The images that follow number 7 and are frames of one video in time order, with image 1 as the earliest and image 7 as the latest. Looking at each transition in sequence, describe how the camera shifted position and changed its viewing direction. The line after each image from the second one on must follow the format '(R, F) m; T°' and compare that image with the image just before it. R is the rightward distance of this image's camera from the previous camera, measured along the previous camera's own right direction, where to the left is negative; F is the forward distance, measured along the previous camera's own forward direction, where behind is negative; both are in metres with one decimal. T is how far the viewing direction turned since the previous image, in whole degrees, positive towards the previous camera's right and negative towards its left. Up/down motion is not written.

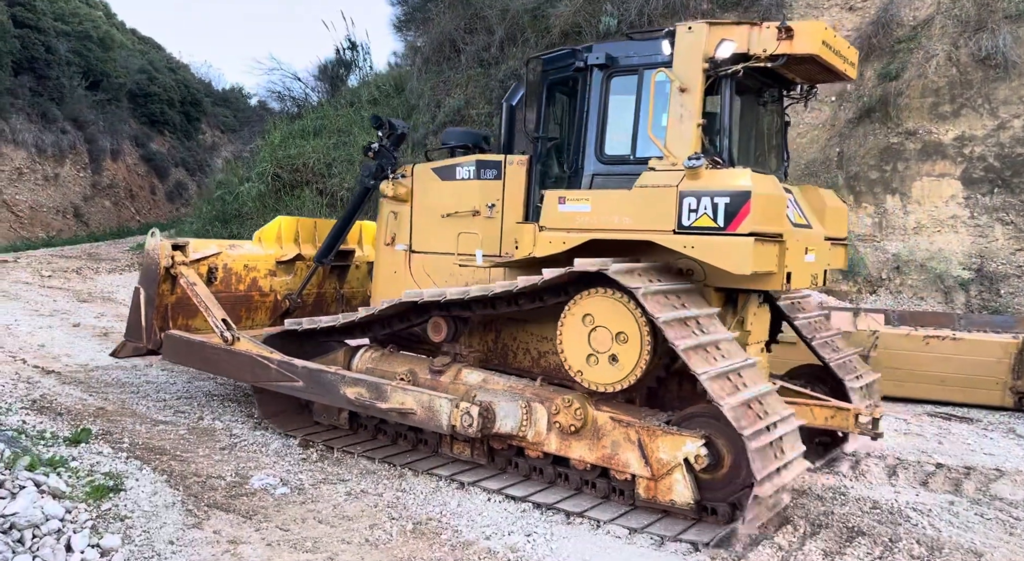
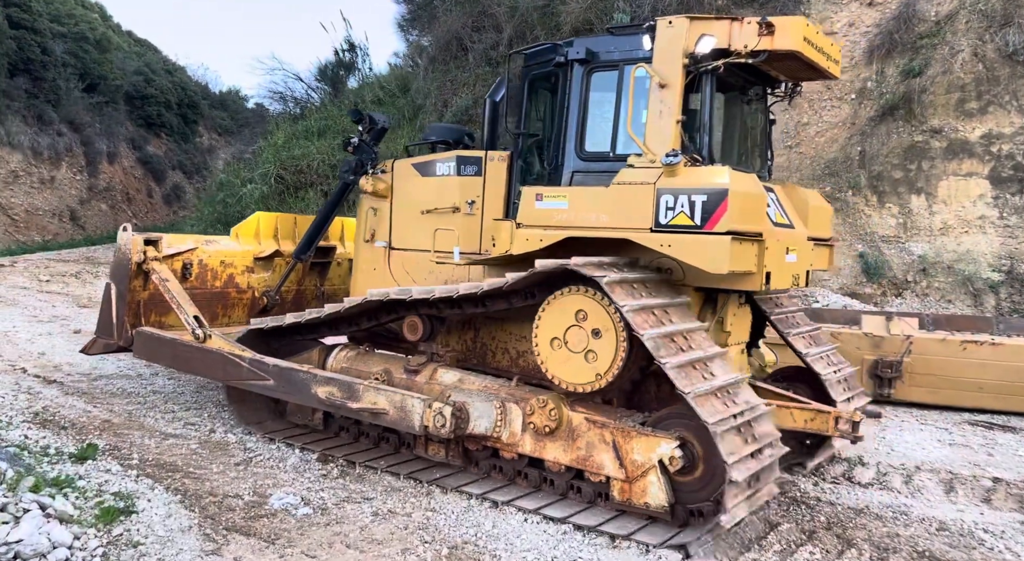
(-0.2, +0.3) m; 0°
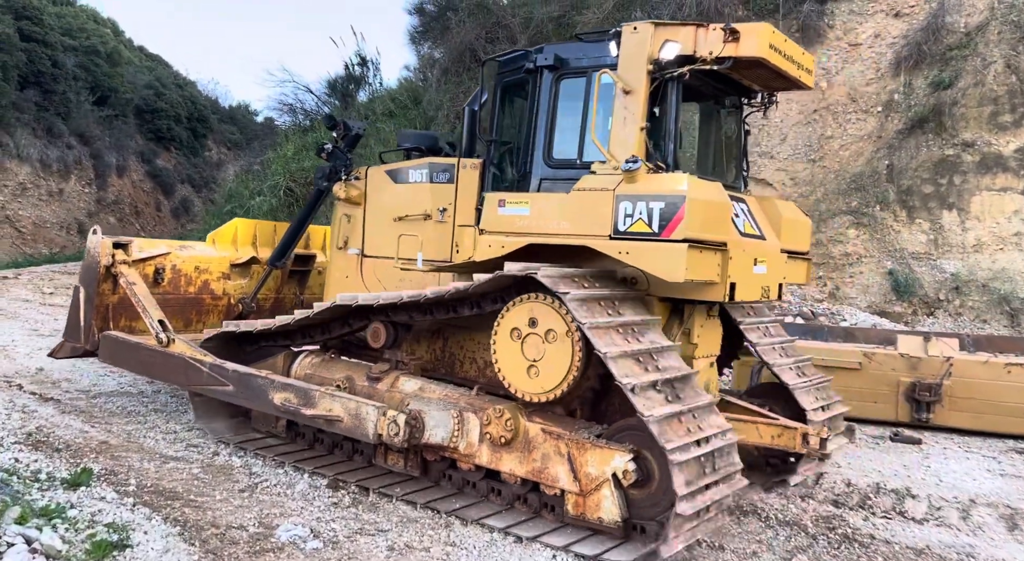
(-0.1, +0.4) m; 0°
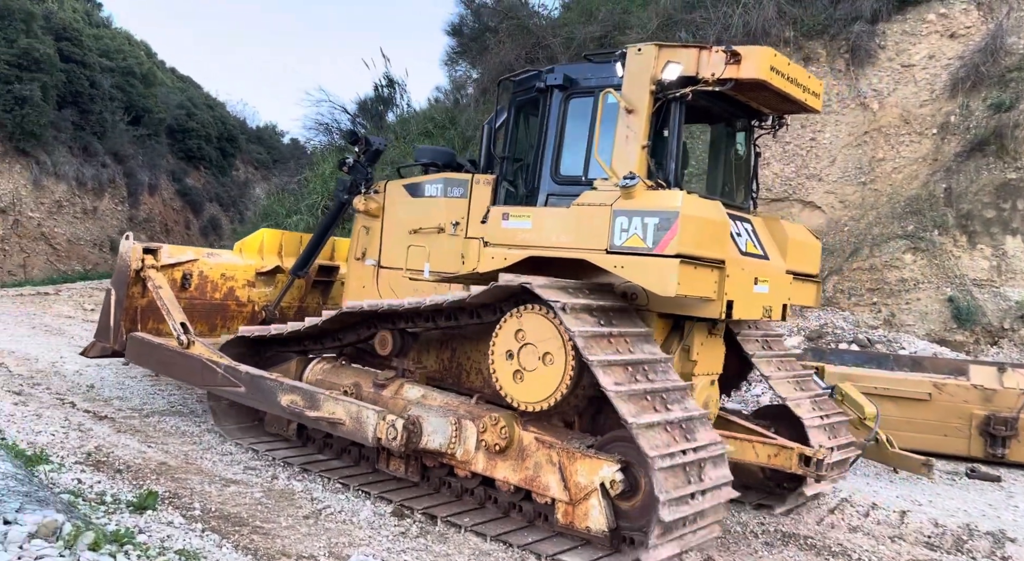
(-0.3, +0.1) m; -2°
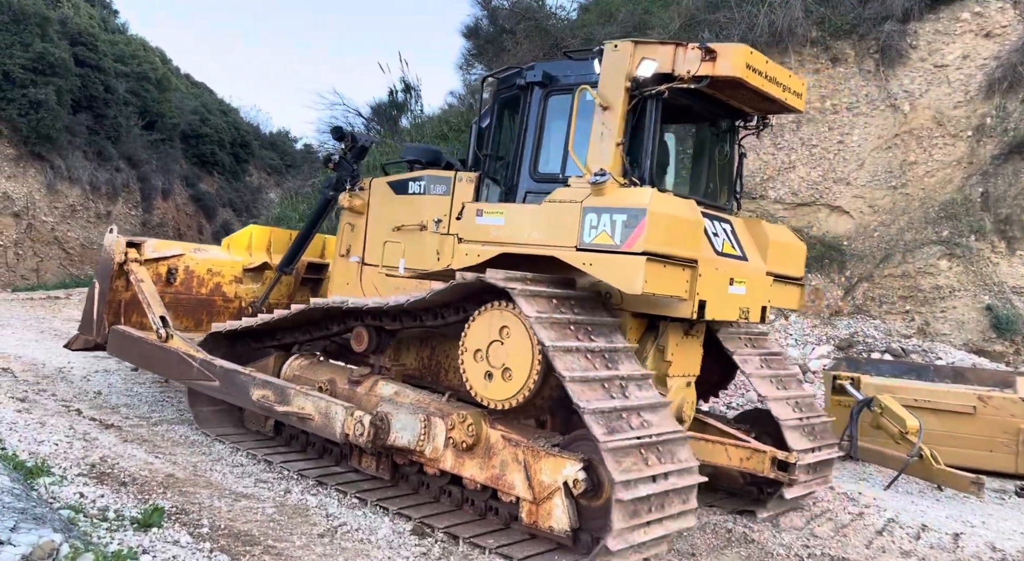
(-0.1, +0.3) m; -1°
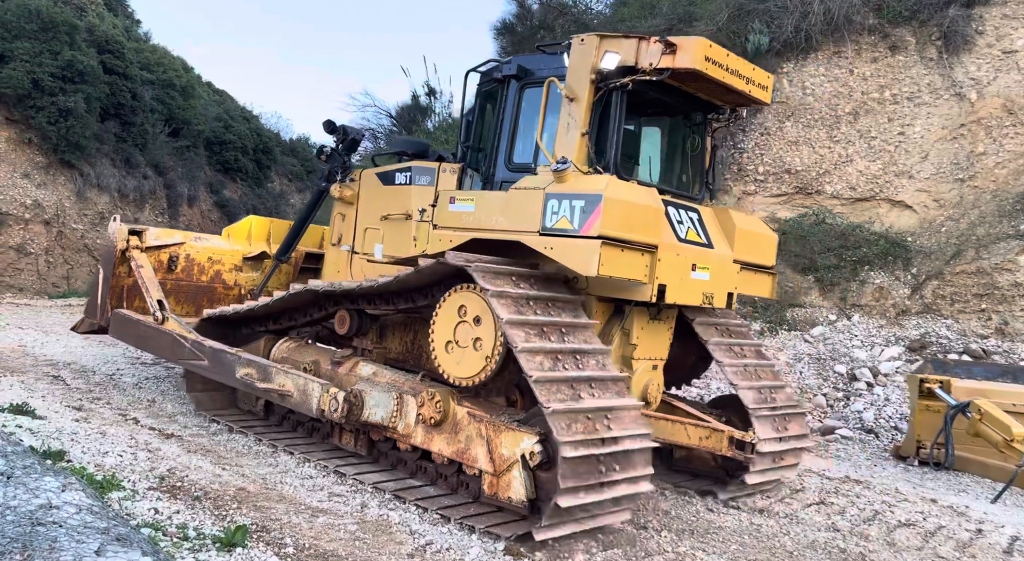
(-0.4, +0.4) m; -1°
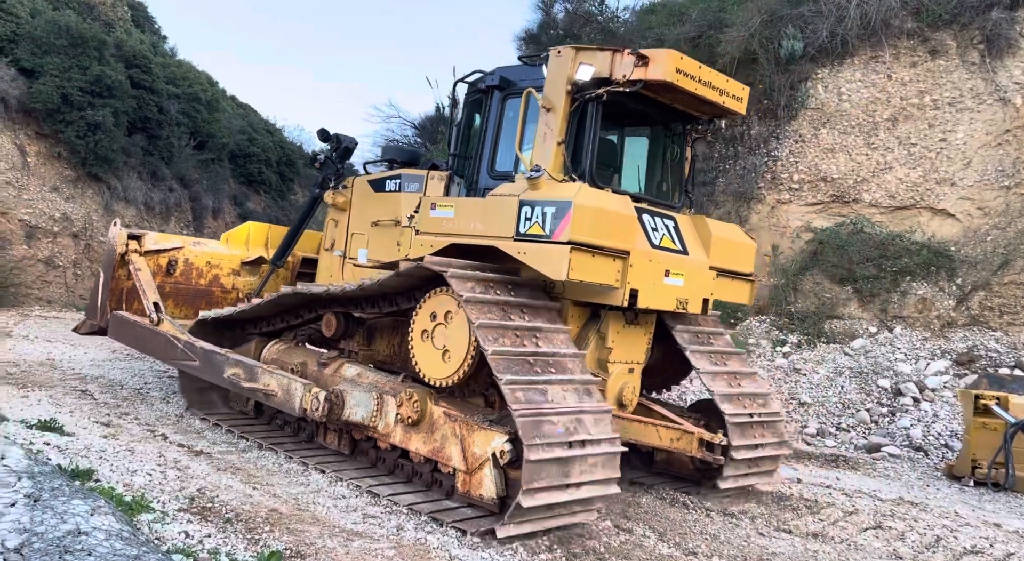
(-0.1, +0.2) m; -1°
